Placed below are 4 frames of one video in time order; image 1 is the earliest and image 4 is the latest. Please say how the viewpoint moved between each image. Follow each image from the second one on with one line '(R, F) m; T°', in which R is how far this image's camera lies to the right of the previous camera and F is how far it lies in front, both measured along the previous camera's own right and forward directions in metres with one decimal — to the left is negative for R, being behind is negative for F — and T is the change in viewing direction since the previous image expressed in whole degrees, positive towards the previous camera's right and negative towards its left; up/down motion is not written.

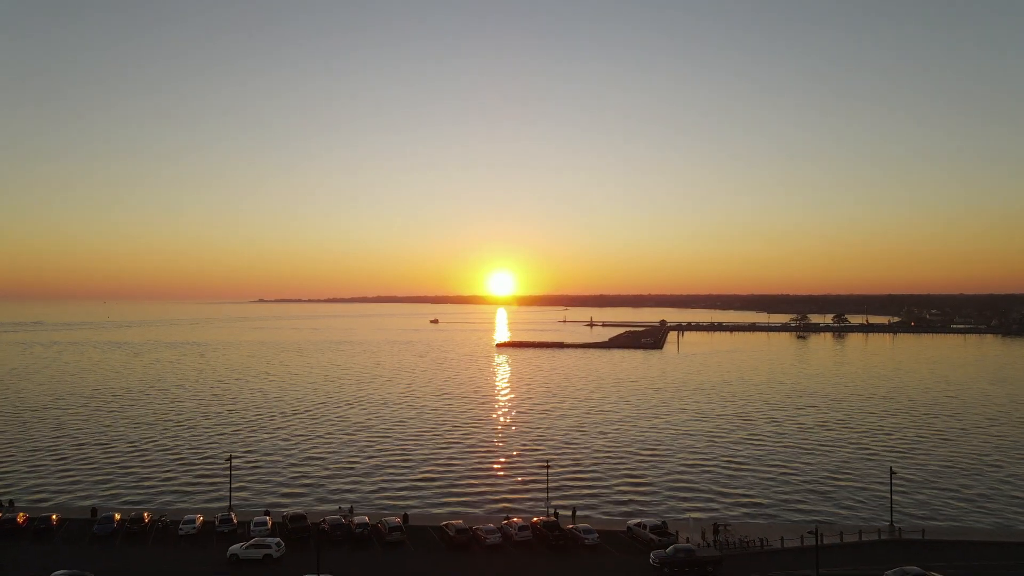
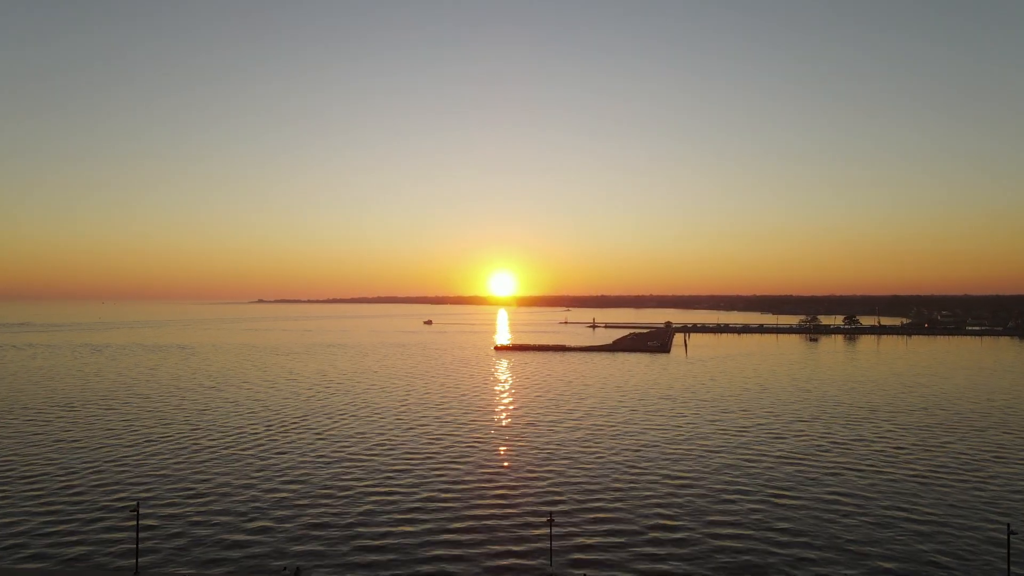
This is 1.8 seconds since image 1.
(+0.1, +2.2) m; 0°
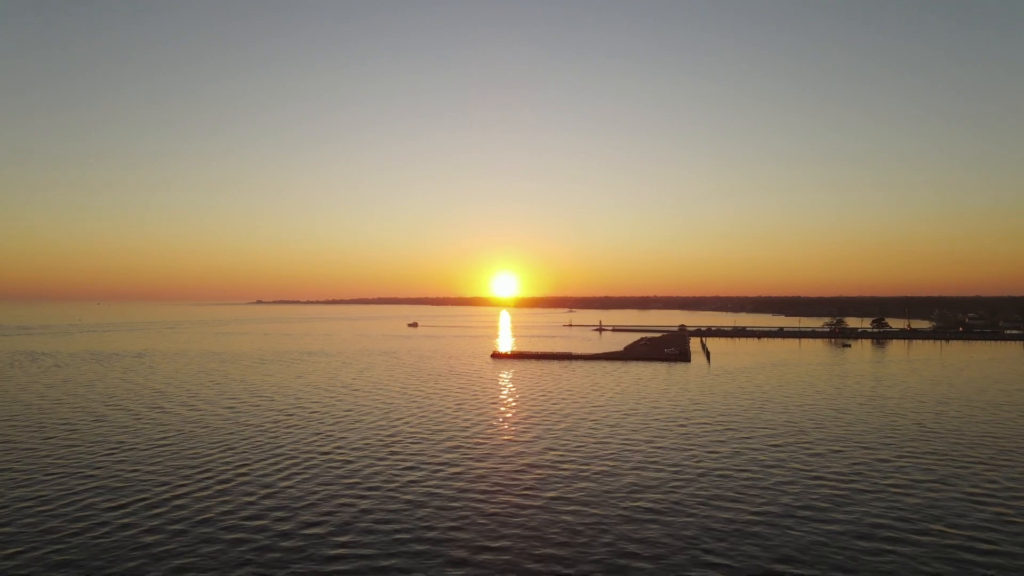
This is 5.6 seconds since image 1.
(+0.1, +4.9) m; 0°
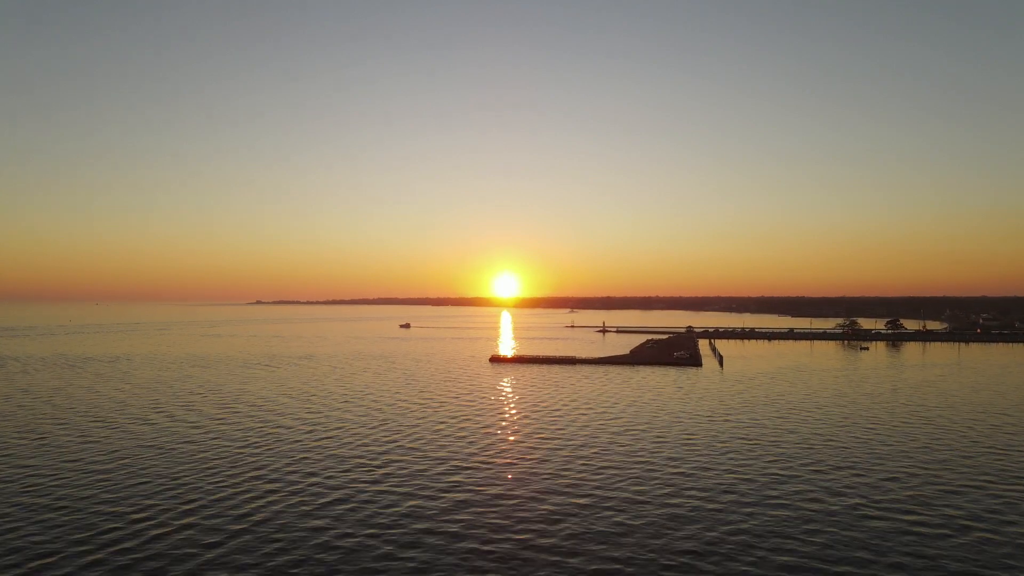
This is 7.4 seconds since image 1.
(0.0, +2.2) m; 0°
